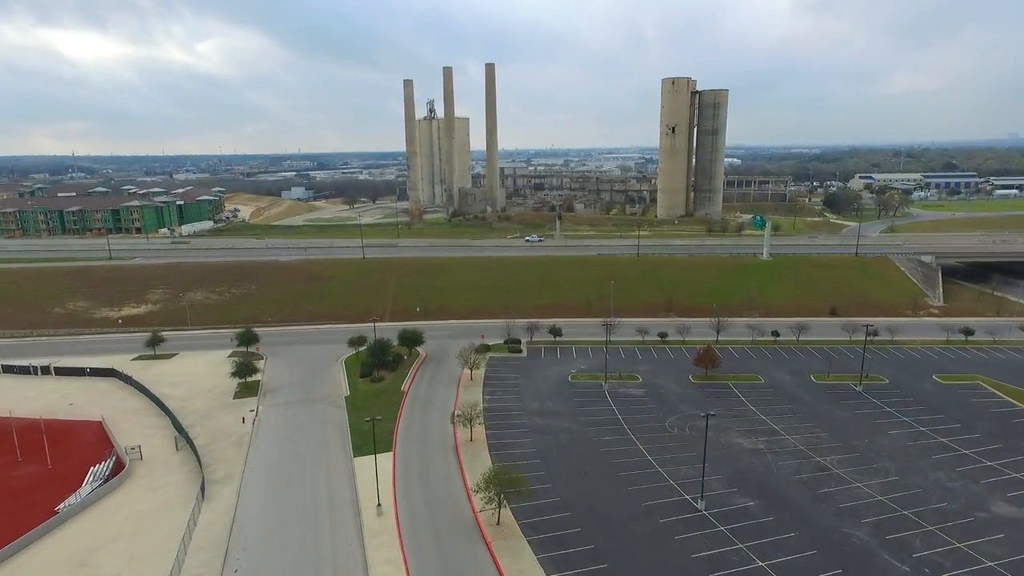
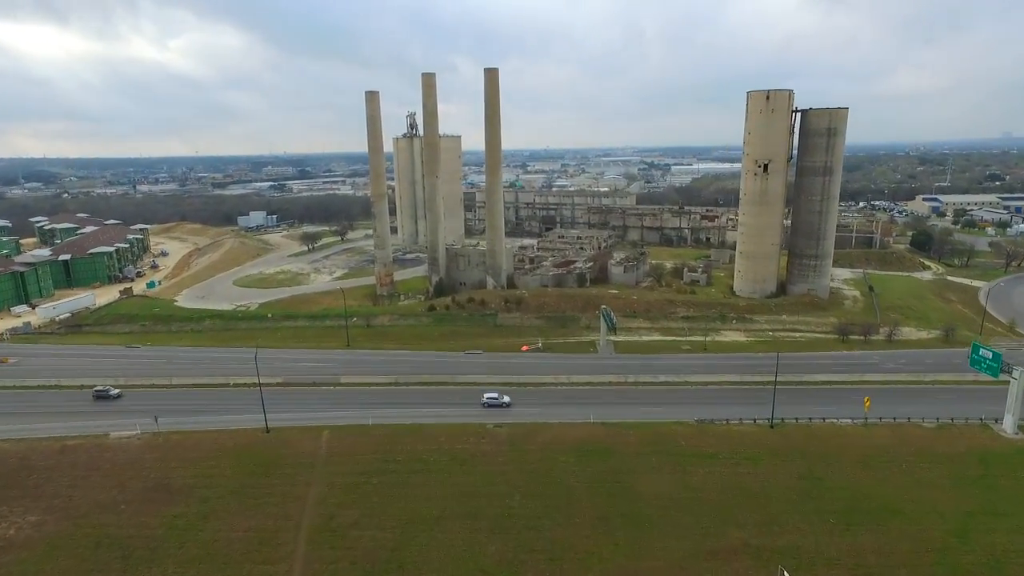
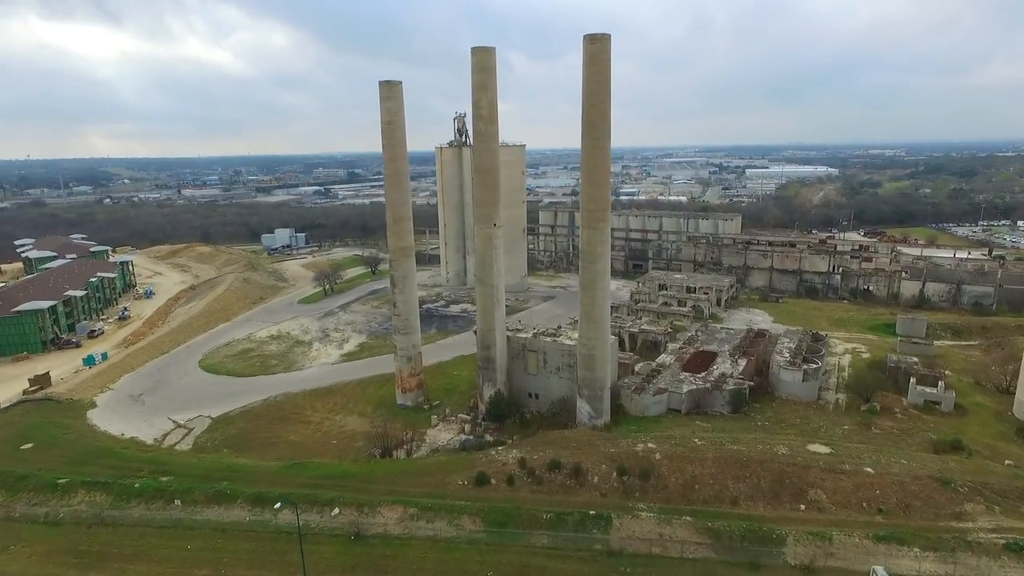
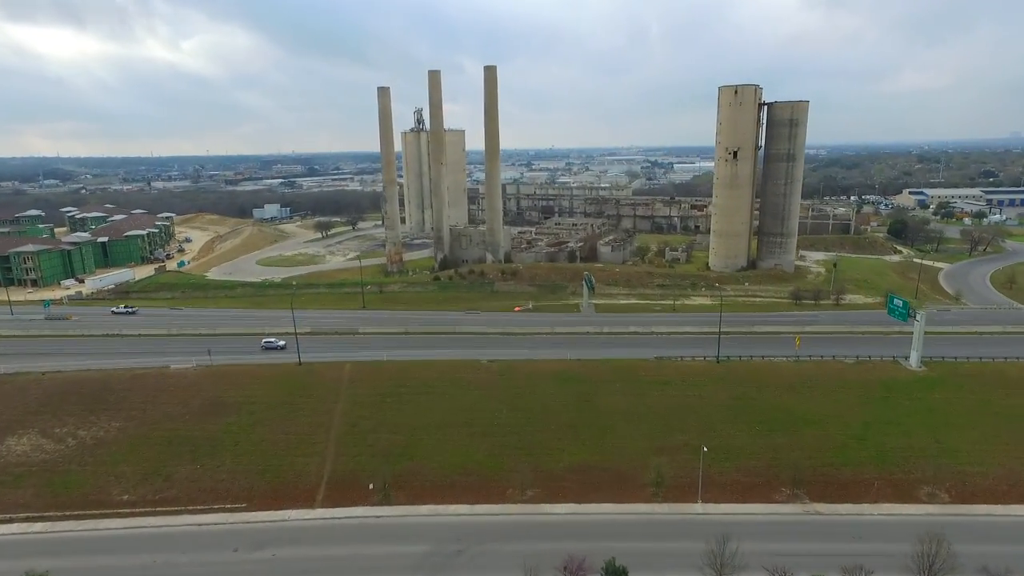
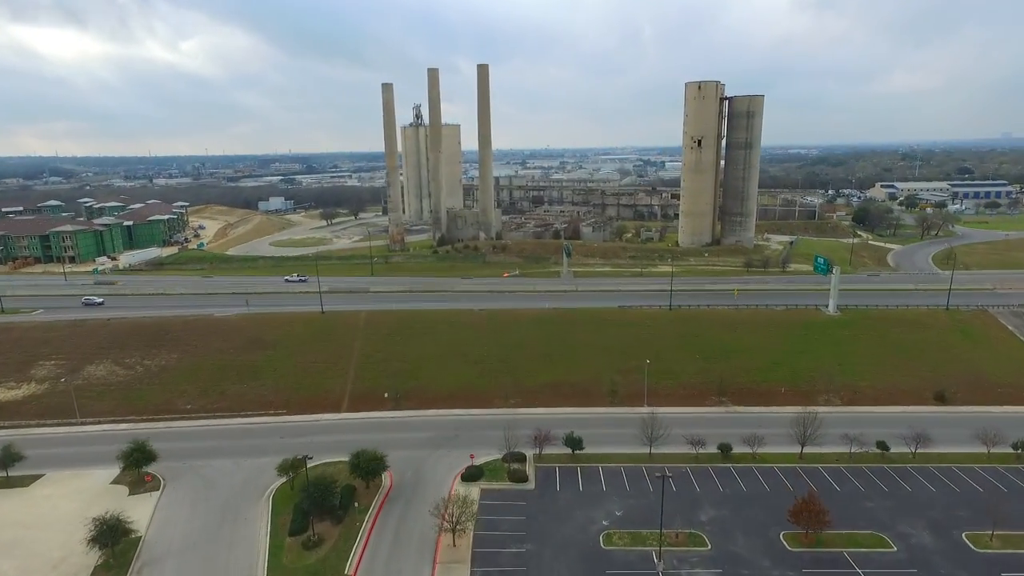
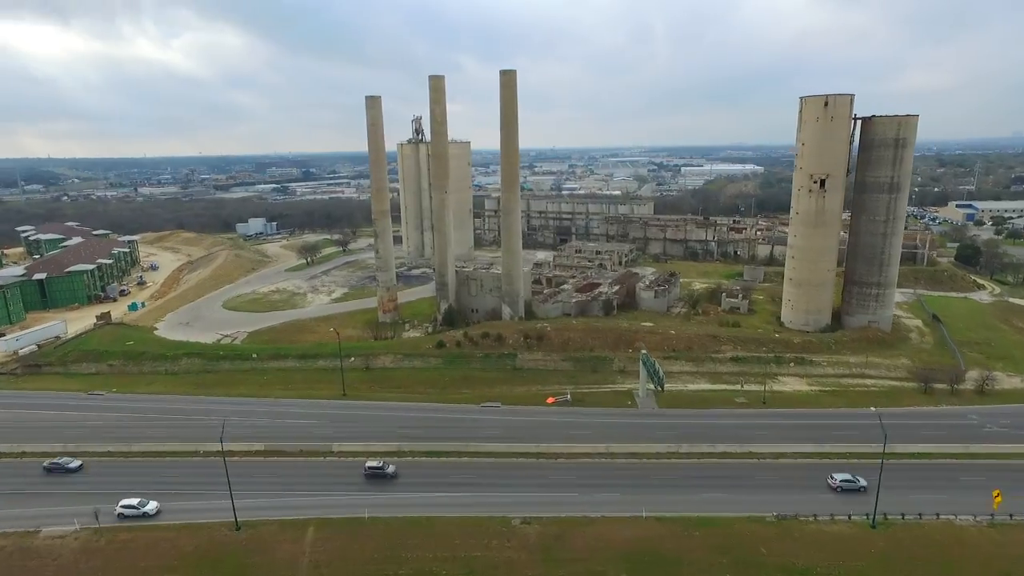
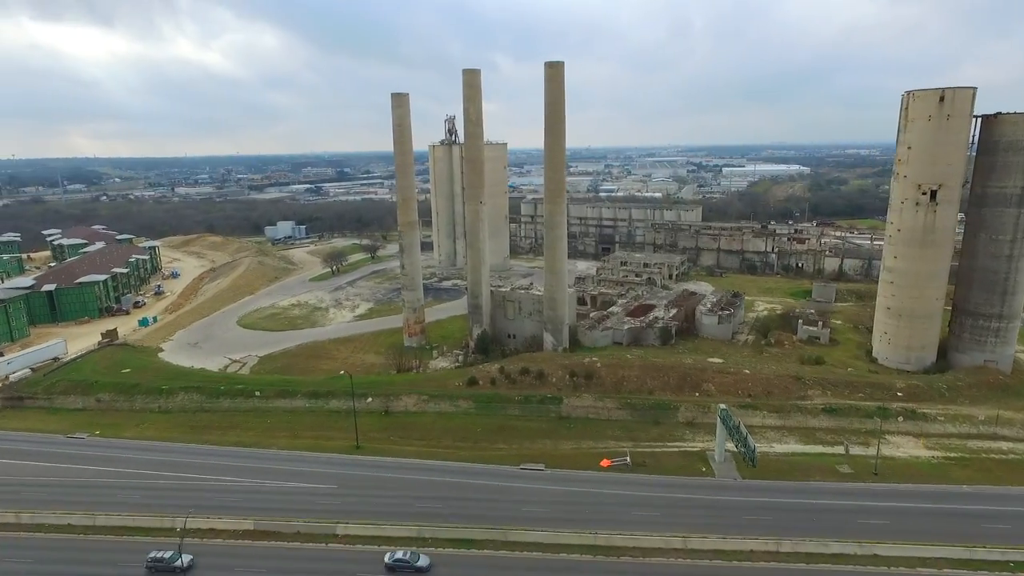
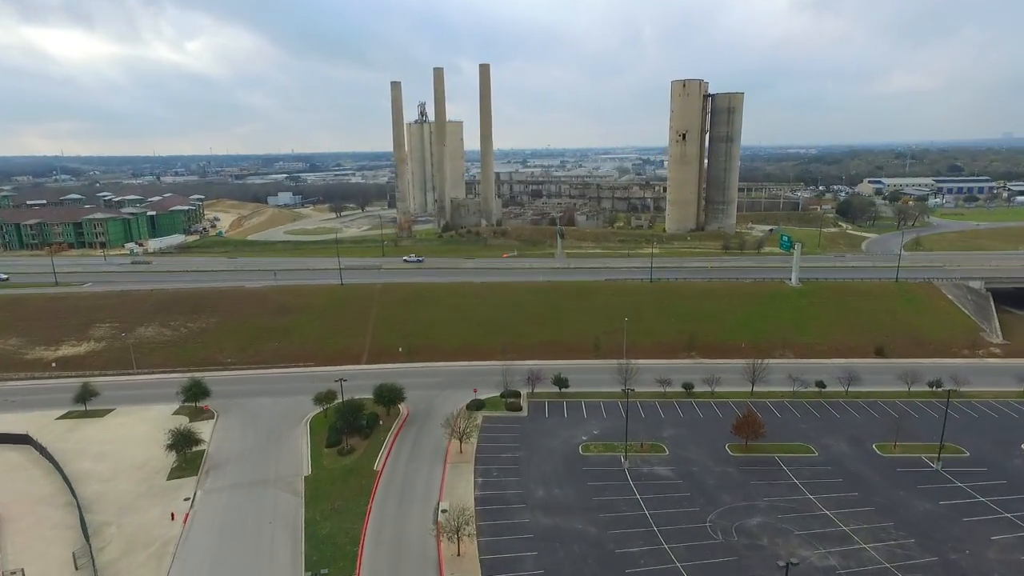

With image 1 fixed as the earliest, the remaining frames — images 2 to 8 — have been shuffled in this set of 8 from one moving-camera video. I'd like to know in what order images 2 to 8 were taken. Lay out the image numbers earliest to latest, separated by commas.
8, 5, 4, 2, 6, 7, 3
